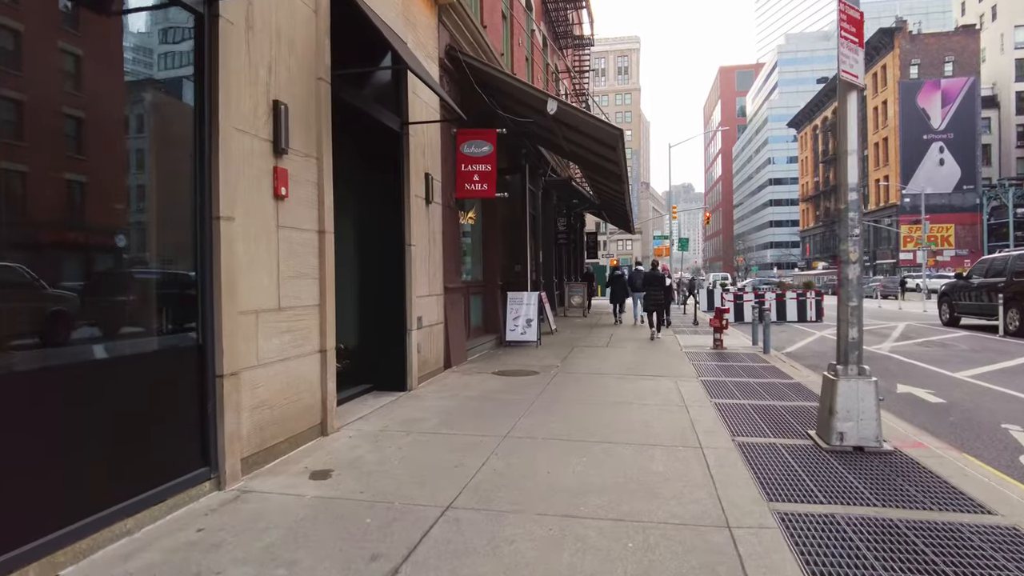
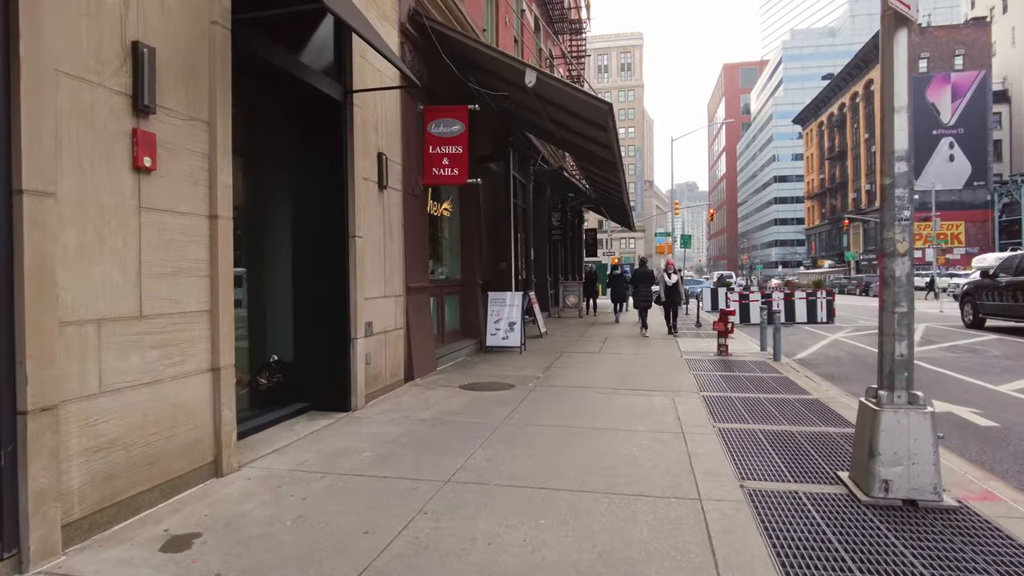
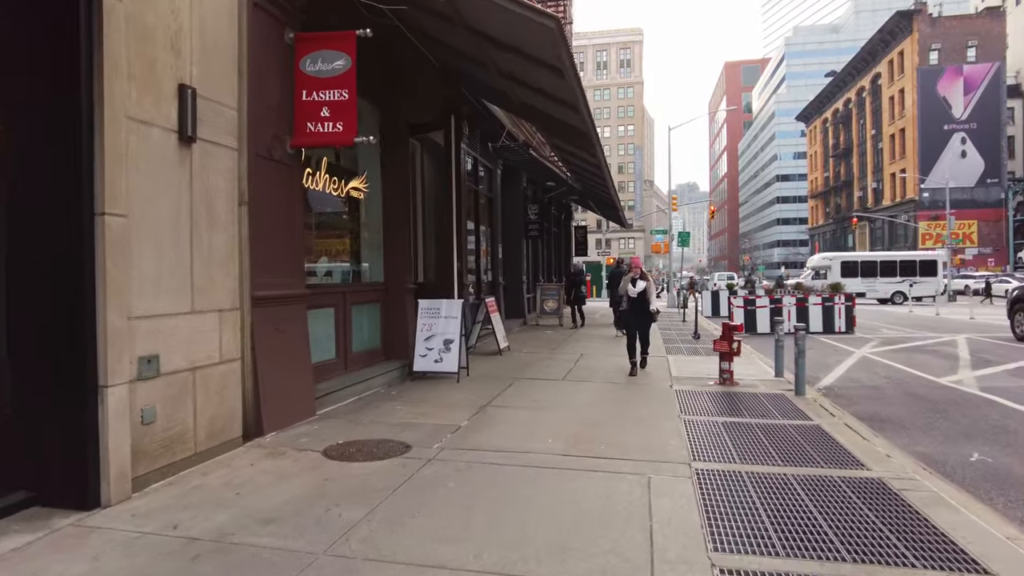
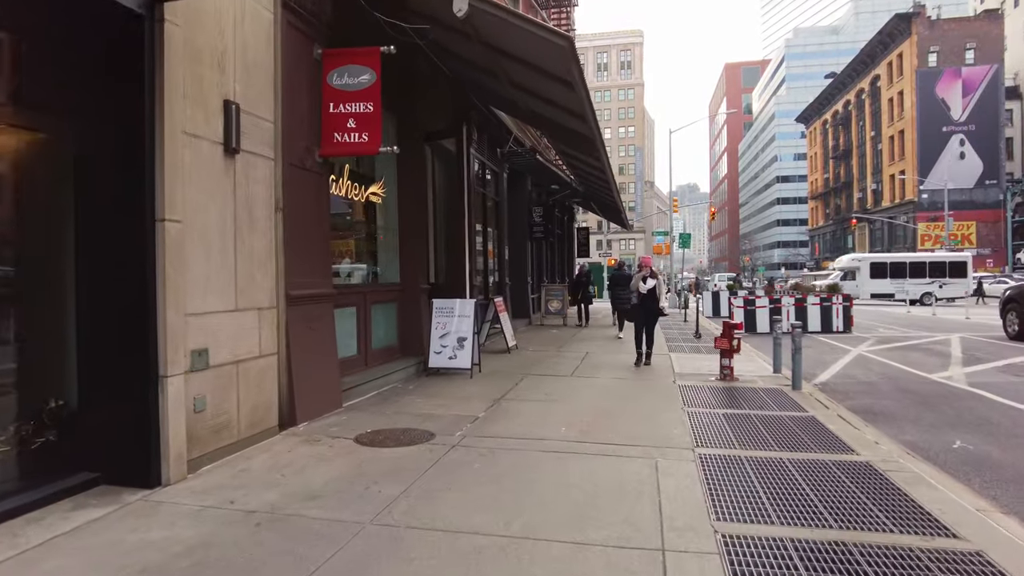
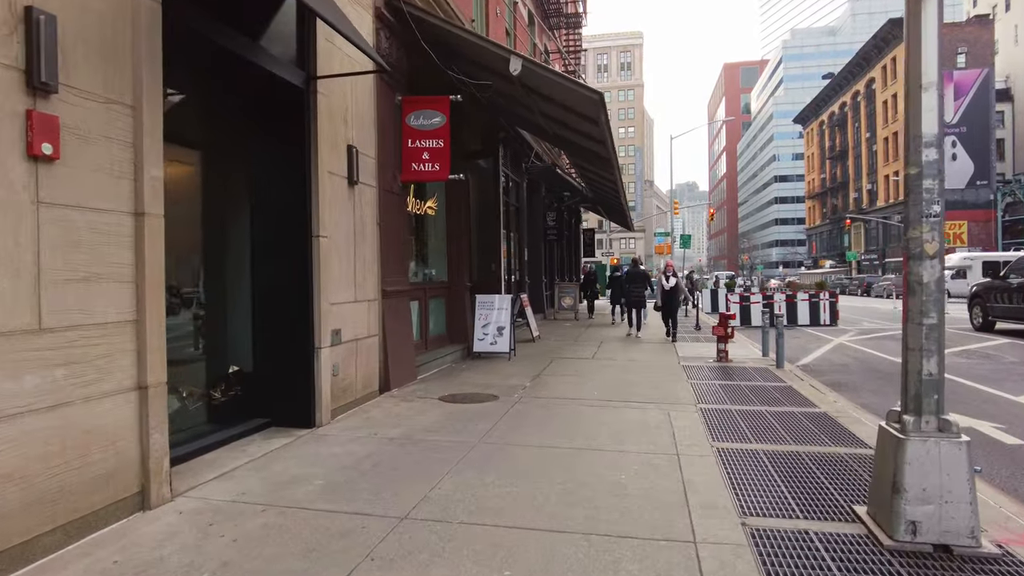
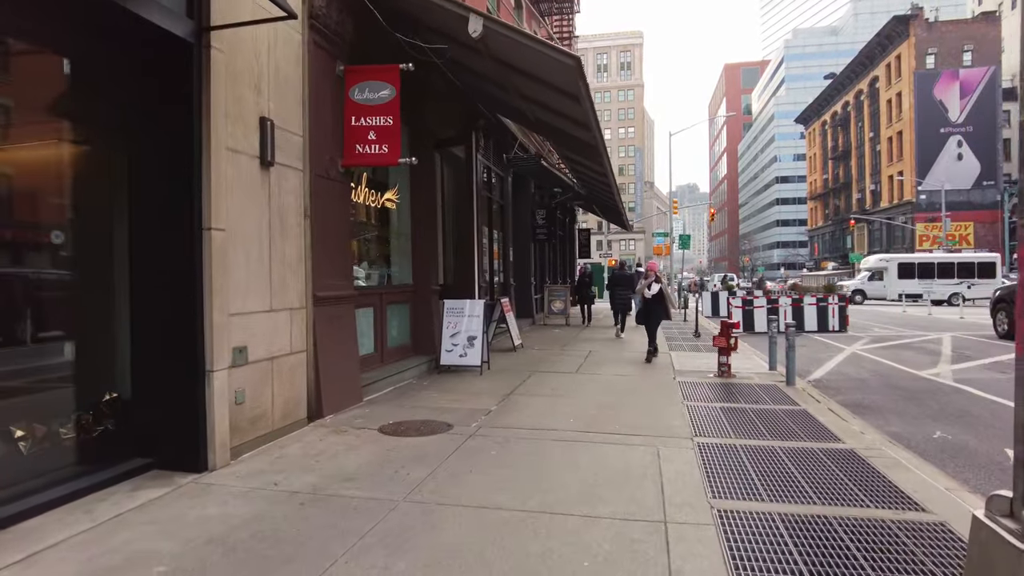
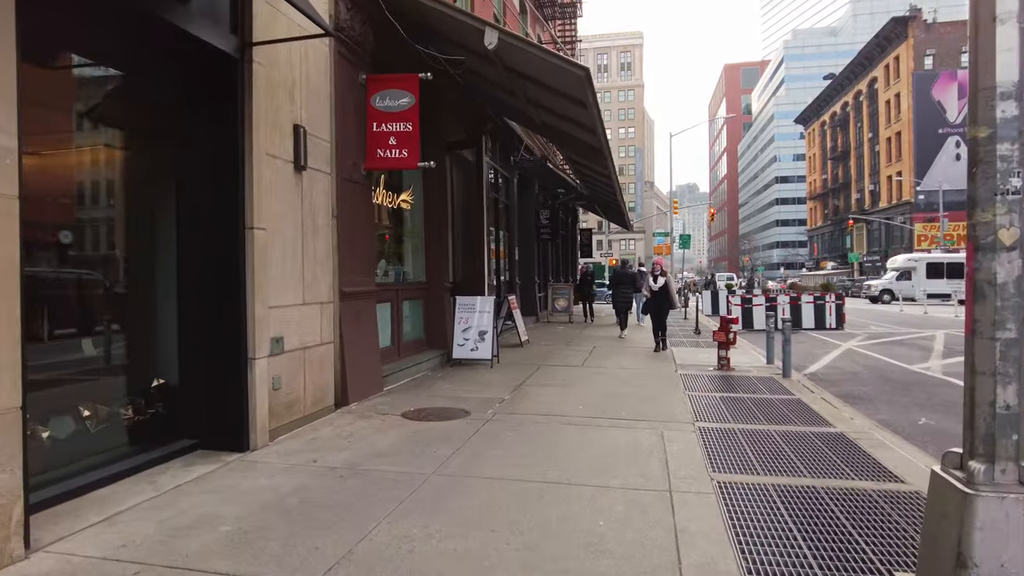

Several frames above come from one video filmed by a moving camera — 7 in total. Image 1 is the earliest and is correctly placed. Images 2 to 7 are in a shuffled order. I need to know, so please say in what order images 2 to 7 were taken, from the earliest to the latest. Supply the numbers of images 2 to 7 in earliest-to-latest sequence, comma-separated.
2, 5, 7, 6, 4, 3
